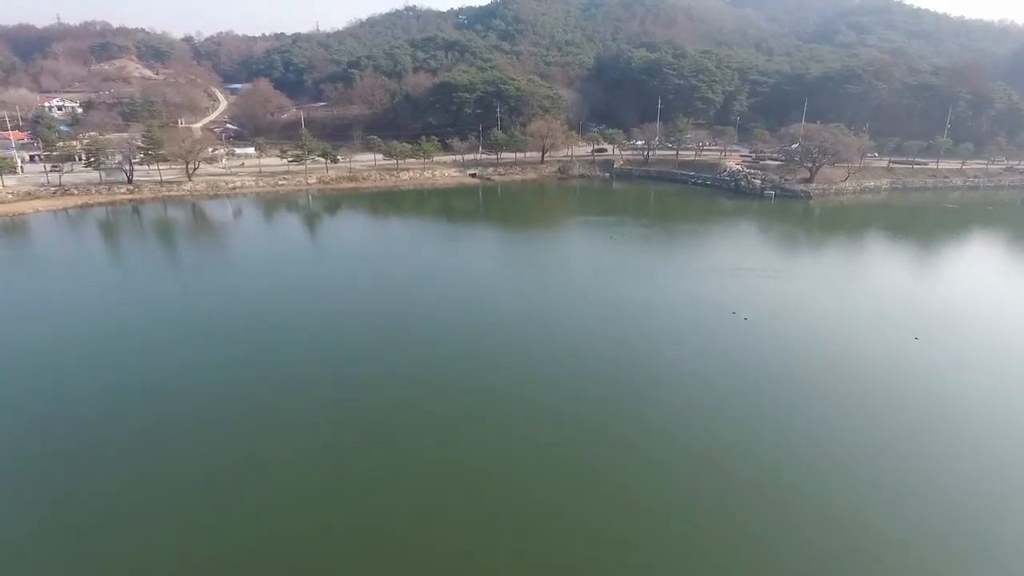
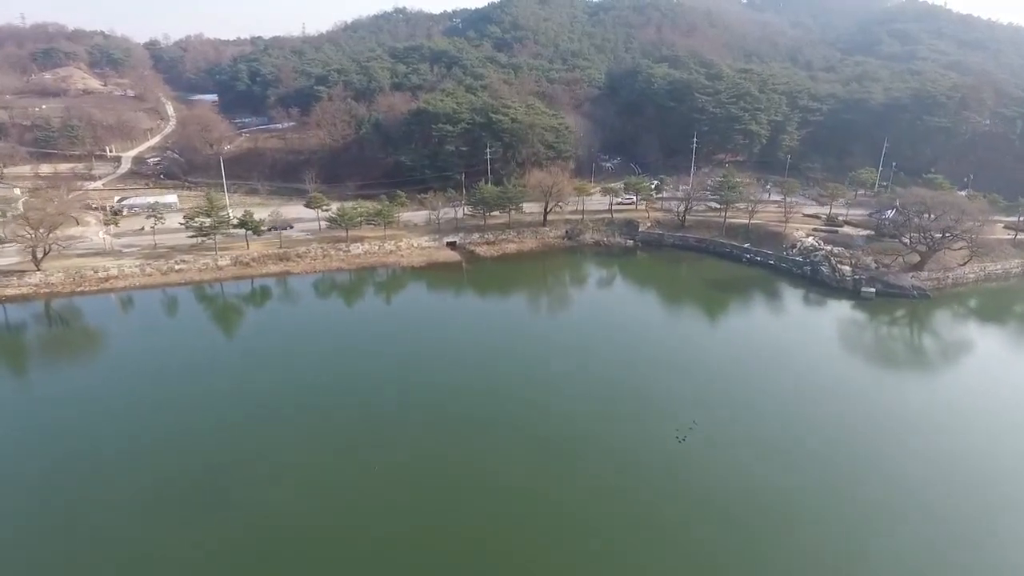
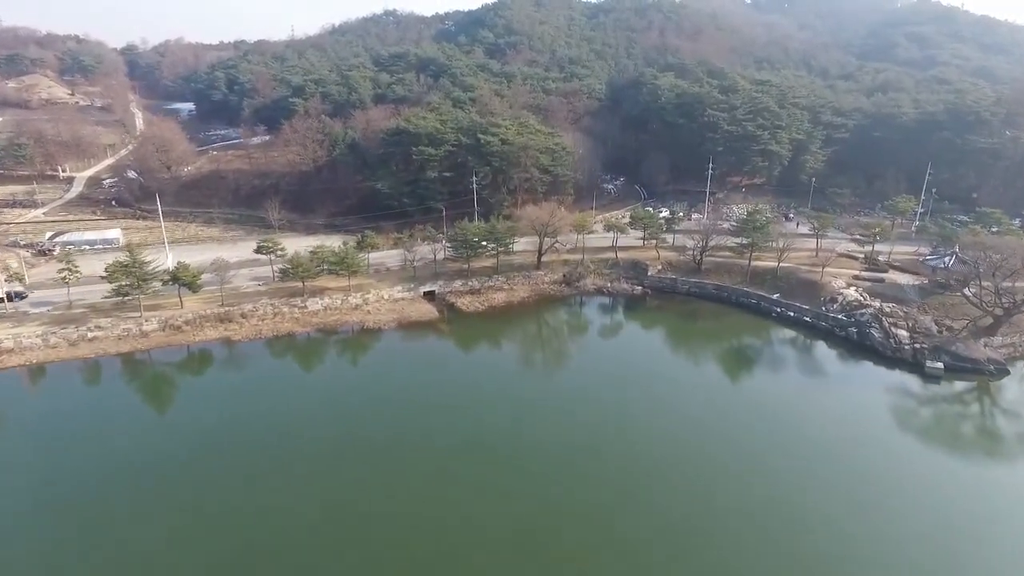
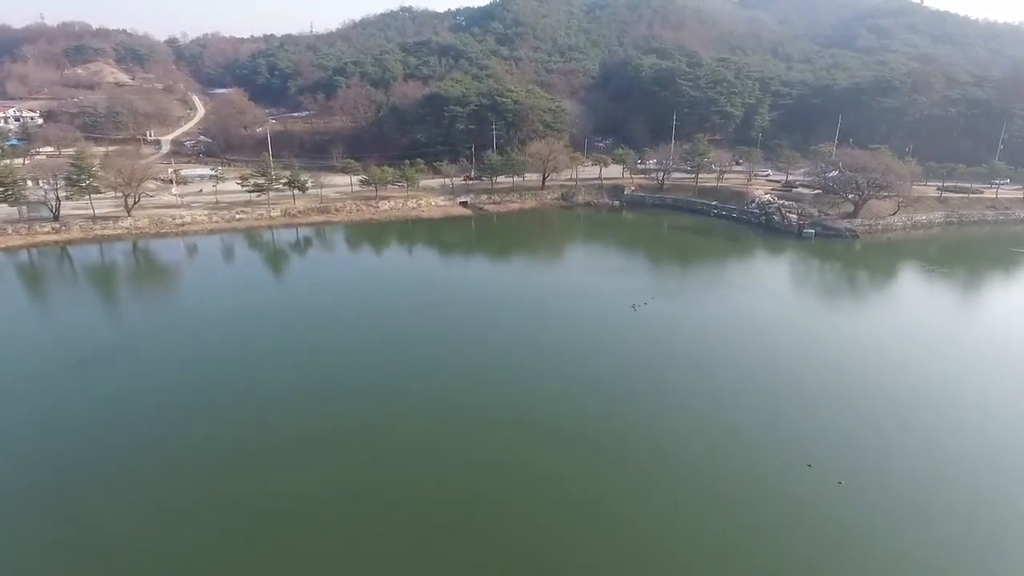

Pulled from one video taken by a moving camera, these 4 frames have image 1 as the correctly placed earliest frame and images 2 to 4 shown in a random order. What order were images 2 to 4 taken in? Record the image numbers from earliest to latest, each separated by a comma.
4, 2, 3
